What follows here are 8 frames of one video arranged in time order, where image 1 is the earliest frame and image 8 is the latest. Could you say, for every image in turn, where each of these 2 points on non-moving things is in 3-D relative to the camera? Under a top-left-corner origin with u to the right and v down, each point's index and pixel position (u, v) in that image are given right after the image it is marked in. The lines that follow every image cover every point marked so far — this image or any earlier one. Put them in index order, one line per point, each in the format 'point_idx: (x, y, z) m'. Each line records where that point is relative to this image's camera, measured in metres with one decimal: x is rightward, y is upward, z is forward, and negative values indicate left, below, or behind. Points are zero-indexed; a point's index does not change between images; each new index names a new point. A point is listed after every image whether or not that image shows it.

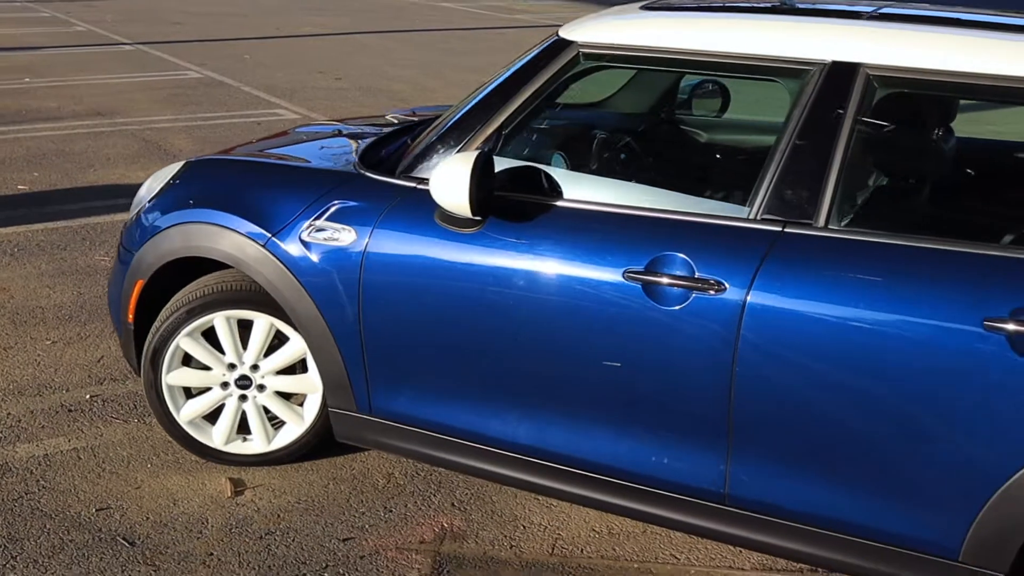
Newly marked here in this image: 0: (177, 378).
0: (-1.0, -0.3, +3.5) m
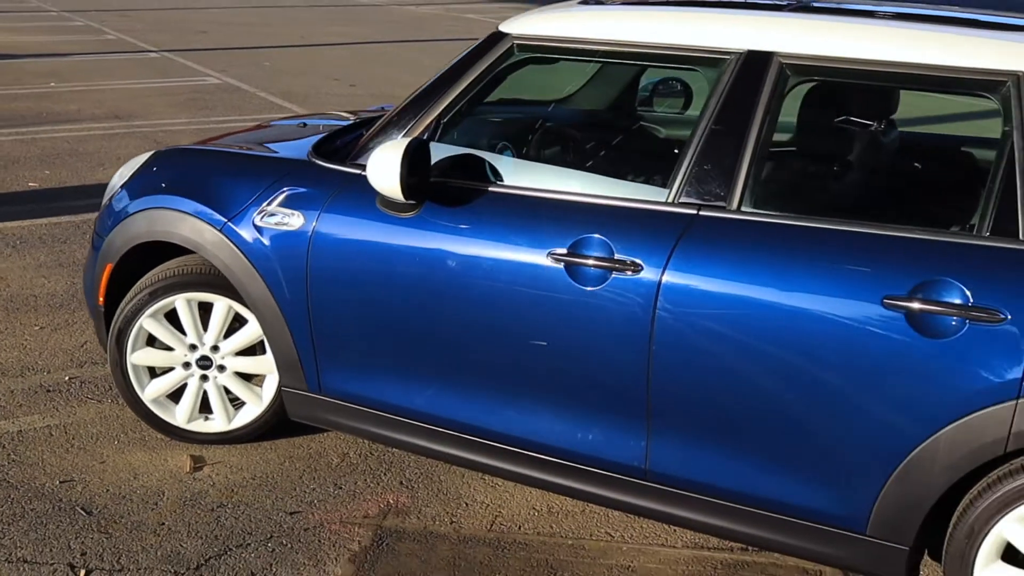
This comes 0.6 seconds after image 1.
0: (-1.2, -0.2, +3.7) m
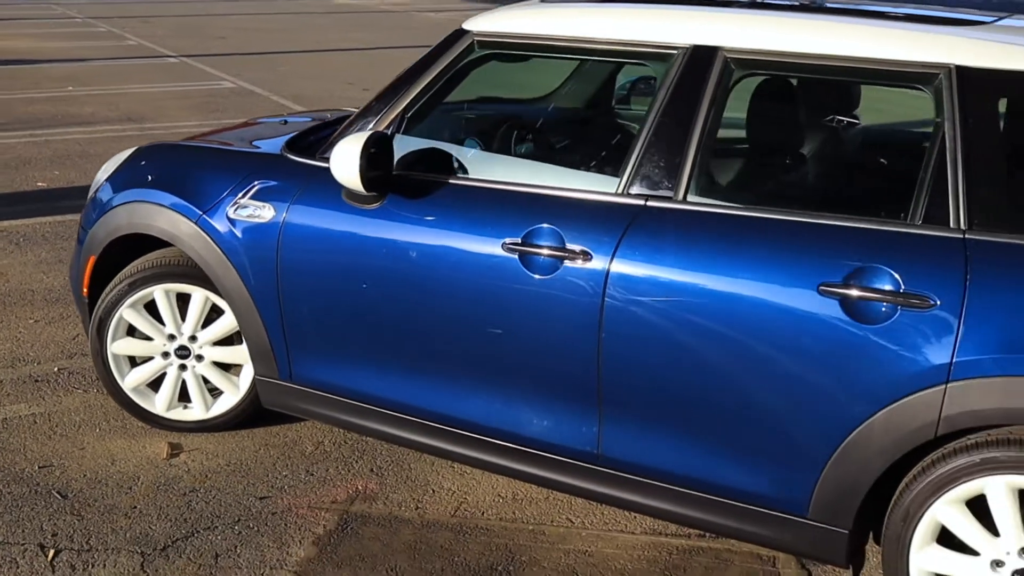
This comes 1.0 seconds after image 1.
0: (-1.3, -0.2, +3.8) m
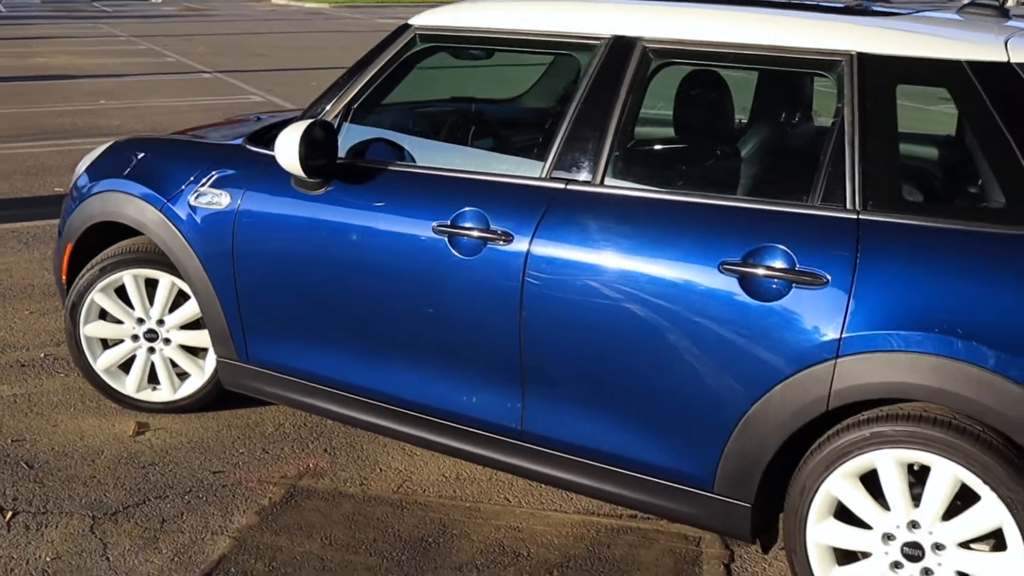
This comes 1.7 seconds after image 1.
0: (-1.5, -0.1, +4.0) m
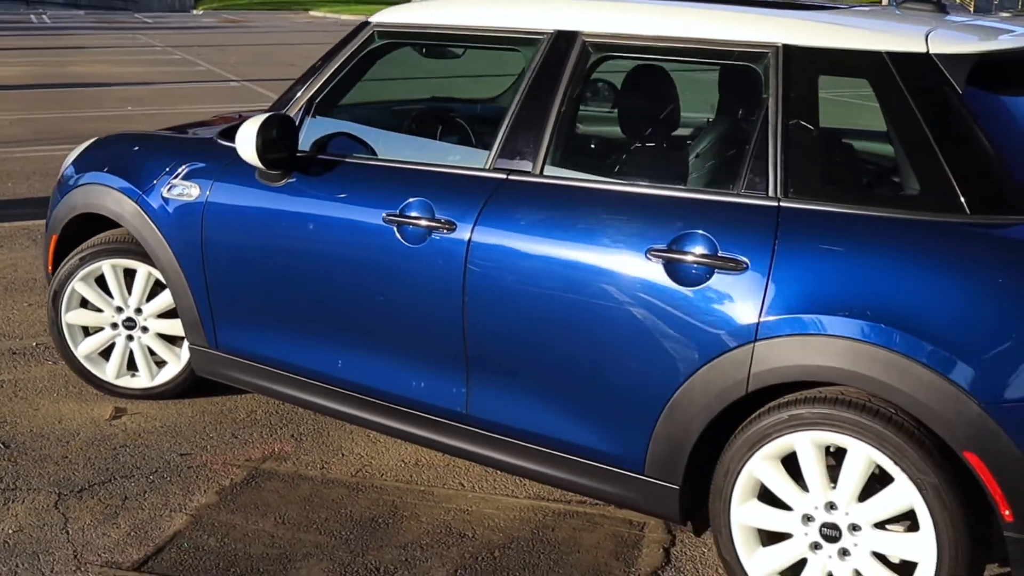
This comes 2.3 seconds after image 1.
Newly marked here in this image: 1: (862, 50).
0: (-1.6, -0.1, +4.1) m
1: (+0.8, +0.6, +2.7) m
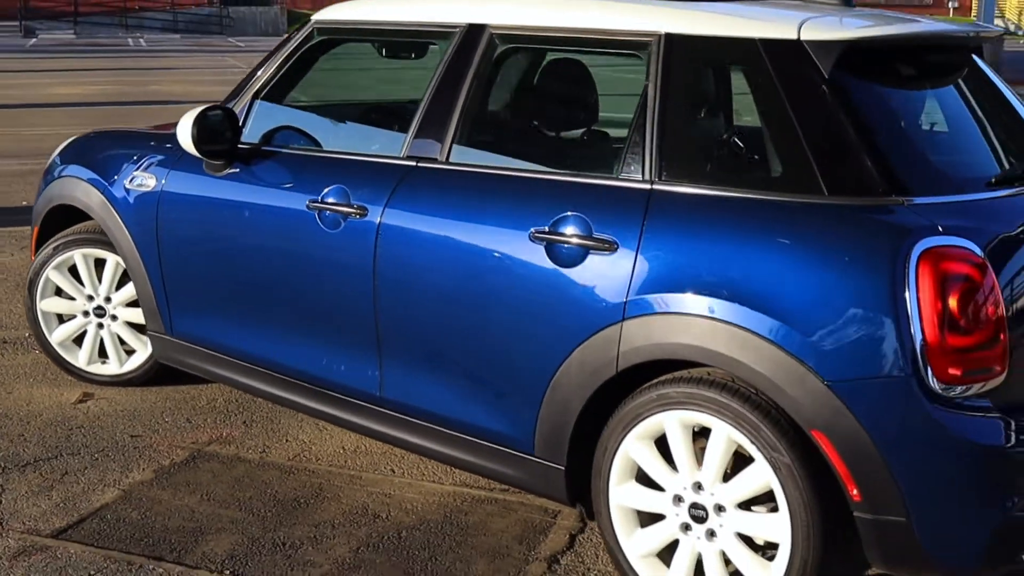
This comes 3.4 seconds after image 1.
0: (-1.8, -0.1, +4.3) m
1: (+0.5, +0.6, +2.8) m
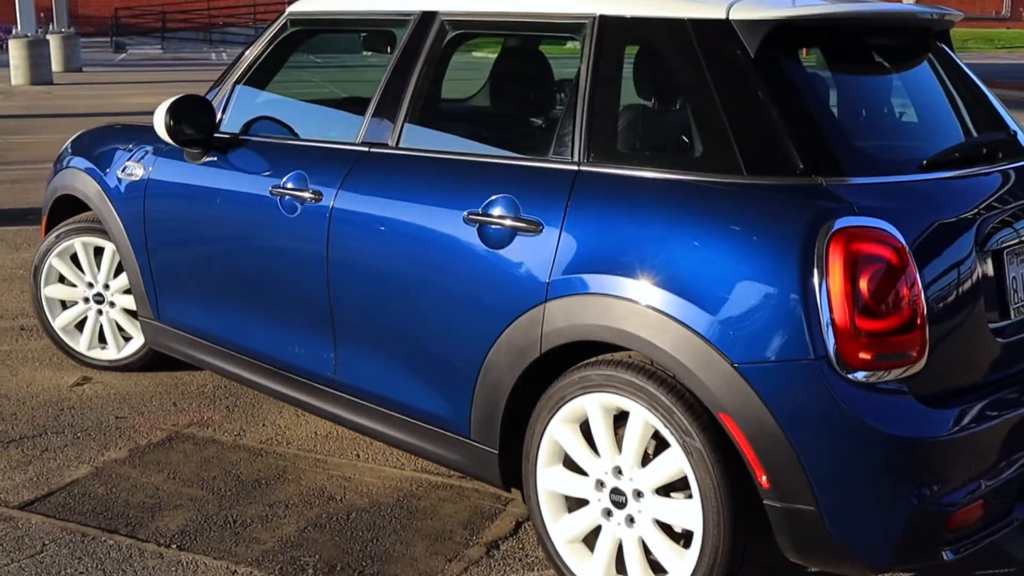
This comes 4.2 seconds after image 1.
0: (-1.8, 0.0, +4.5) m
1: (+0.4, +0.7, +2.8) m
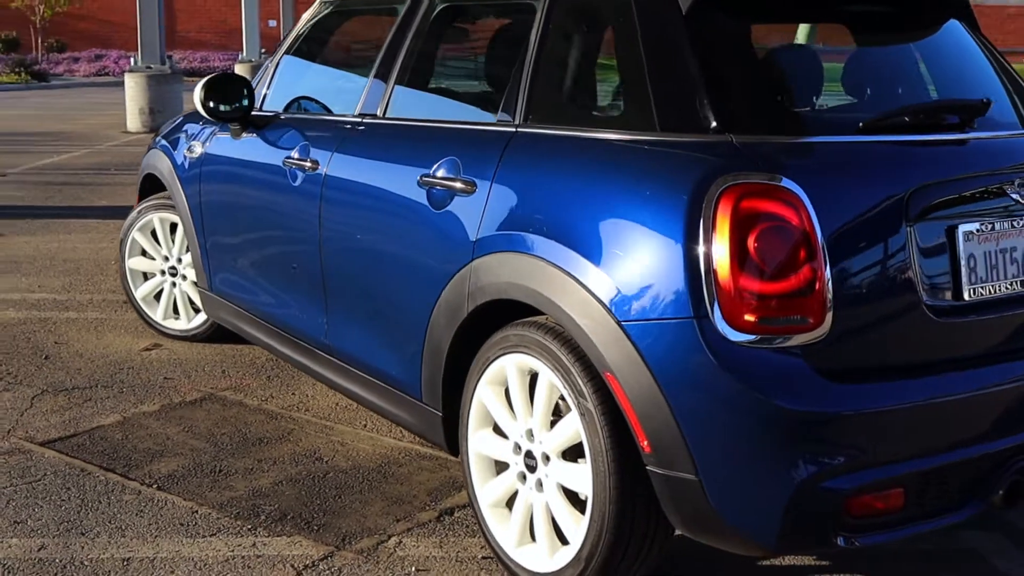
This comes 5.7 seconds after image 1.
0: (-1.6, +0.1, +4.8) m
1: (+0.3, +0.7, +2.7) m
